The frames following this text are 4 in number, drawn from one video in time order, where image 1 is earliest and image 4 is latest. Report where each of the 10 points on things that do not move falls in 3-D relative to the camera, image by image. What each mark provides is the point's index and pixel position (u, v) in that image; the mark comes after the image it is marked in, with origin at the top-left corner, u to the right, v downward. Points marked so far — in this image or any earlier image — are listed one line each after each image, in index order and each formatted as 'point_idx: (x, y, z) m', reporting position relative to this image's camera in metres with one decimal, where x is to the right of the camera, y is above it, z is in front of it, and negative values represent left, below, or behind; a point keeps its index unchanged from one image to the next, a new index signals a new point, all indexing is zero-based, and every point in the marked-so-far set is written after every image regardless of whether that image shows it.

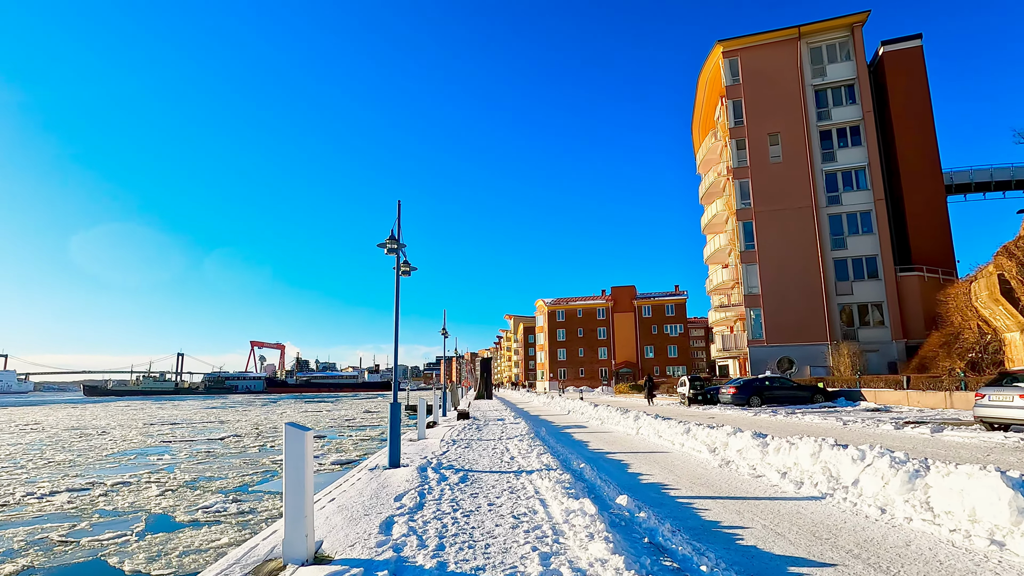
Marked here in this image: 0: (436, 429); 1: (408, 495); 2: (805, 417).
0: (-2.0, -3.7, +14.7) m
1: (-1.1, -2.2, +6.0) m
2: (+7.9, -3.5, +15.0) m
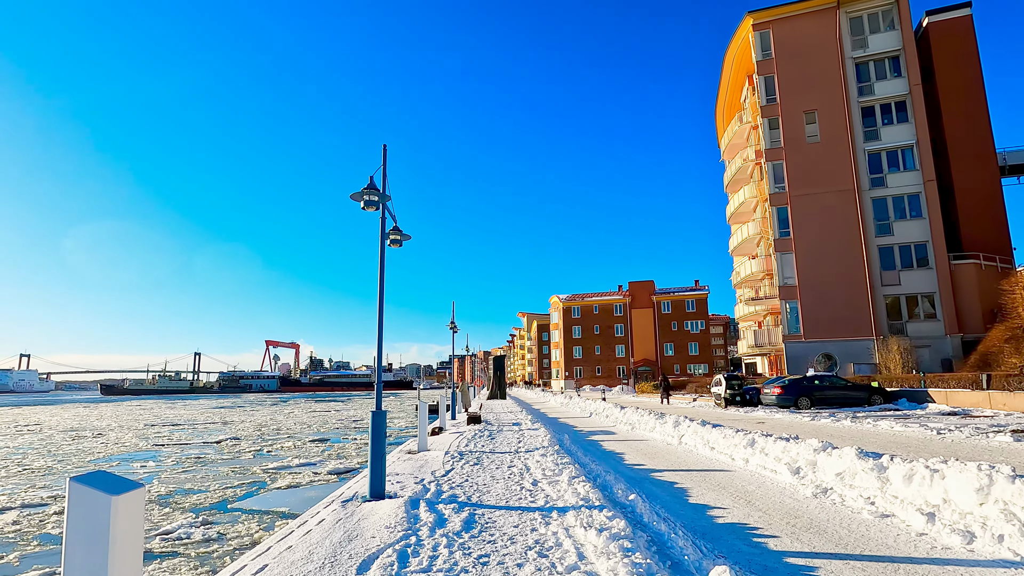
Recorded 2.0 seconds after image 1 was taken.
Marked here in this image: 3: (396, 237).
0: (-1.6, -3.4, +12.6) m
1: (-0.9, -1.9, +3.9) m
2: (+8.3, -3.1, +12.8) m
3: (-1.6, +0.7, +7.5) m
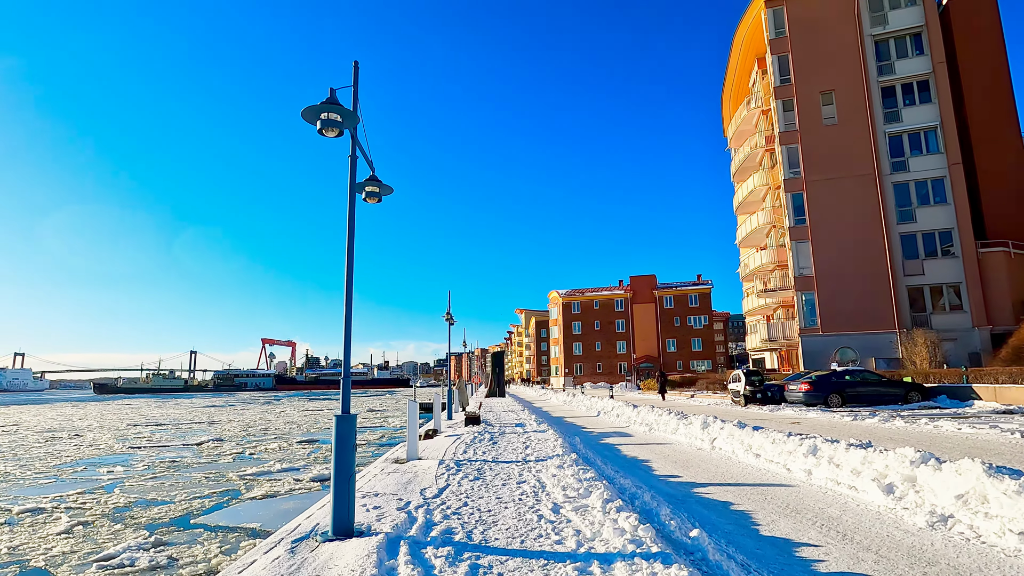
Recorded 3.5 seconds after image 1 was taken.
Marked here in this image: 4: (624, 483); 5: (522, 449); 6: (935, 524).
0: (-1.5, -3.0, +11.0) m
1: (-0.8, -1.6, +2.3) m
2: (+8.4, -2.7, +11.2) m
3: (-1.5, +1.0, +5.9) m
4: (+1.3, -2.3, +6.4) m
5: (+0.2, -2.6, +9.1) m
6: (+3.6, -2.0, +4.7) m
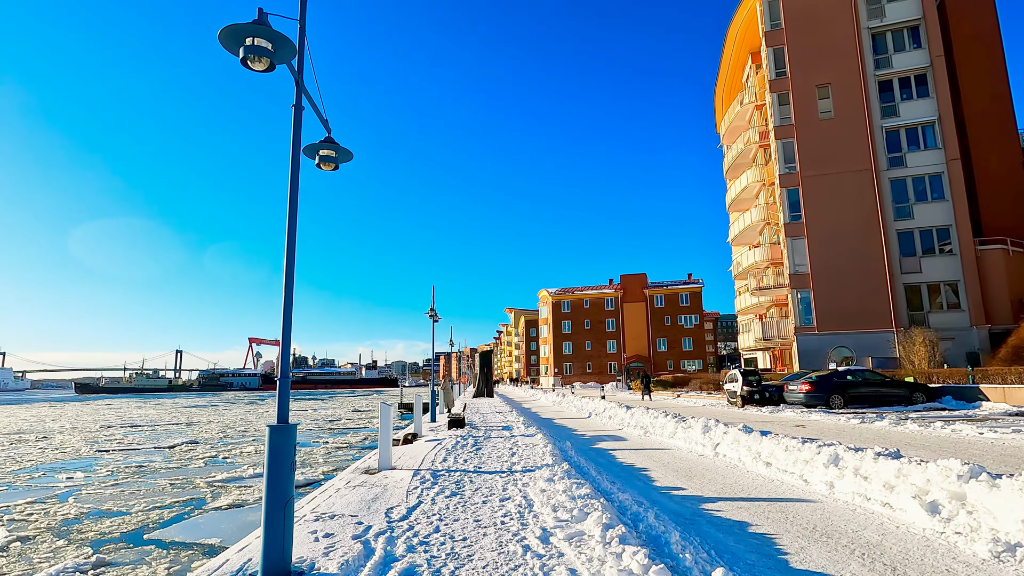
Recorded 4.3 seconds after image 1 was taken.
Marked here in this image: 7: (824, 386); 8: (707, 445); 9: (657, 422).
0: (-1.8, -2.9, +10.1) m
1: (-0.9, -1.4, +1.4) m
2: (+8.1, -2.6, +10.5) m
3: (-1.6, +1.2, +5.0) m
4: (+1.1, -2.1, +5.6) m
5: (-0.1, -2.5, +8.2) m
6: (+3.4, -1.8, +3.9) m
7: (+8.7, -2.7, +15.5) m
8: (+3.3, -2.7, +9.4) m
9: (+3.3, -3.1, +12.9) m
